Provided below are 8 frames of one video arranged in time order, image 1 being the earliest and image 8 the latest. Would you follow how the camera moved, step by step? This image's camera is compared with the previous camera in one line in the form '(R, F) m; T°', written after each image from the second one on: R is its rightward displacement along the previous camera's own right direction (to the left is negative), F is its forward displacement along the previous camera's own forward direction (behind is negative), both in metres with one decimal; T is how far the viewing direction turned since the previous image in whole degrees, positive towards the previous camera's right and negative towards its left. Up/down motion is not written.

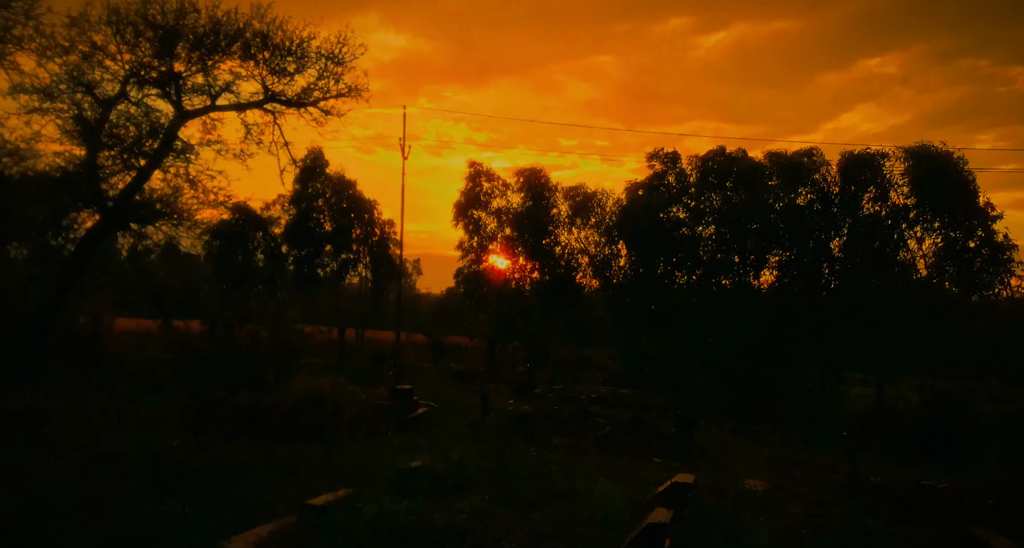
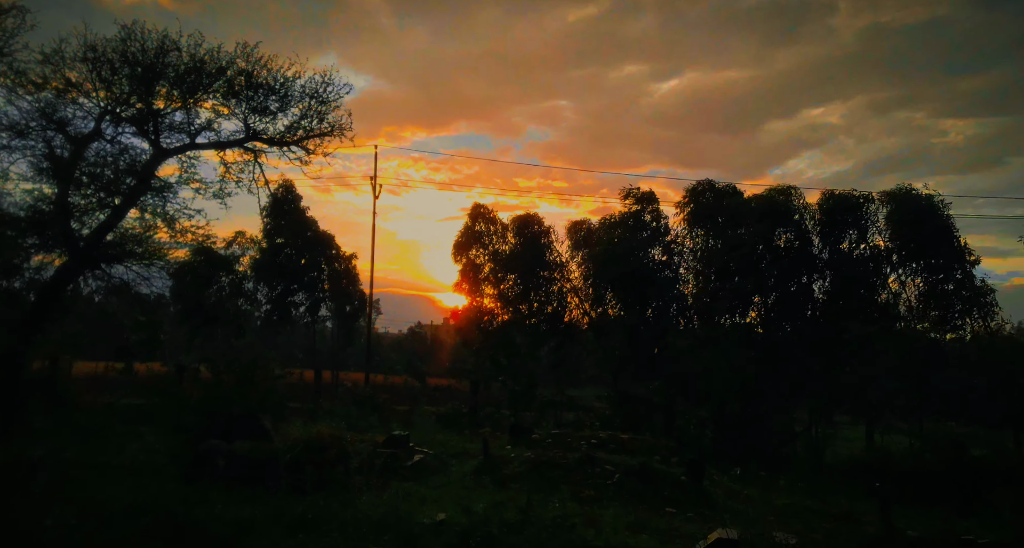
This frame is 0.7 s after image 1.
(-0.5, +0.3) m; +3°
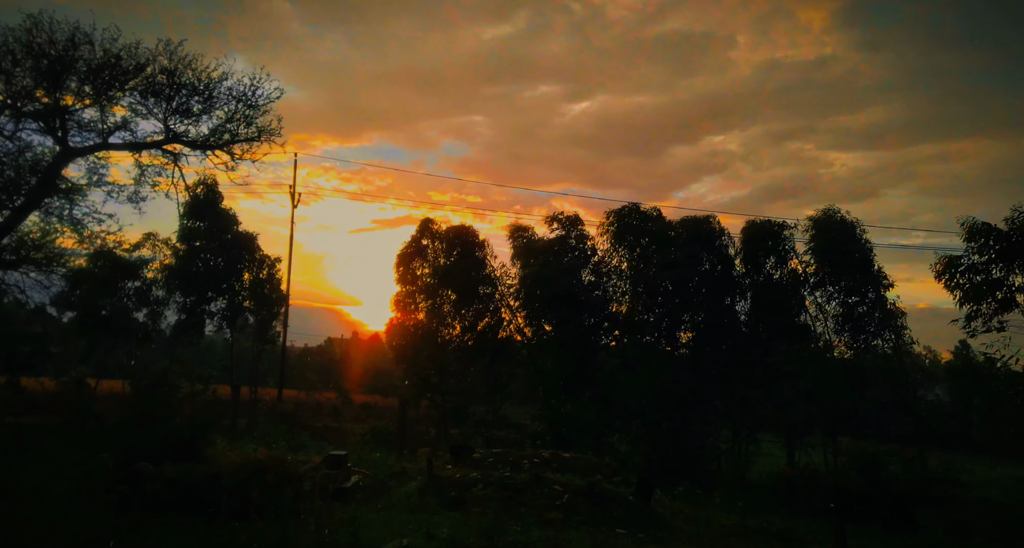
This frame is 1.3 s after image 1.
(-0.5, +0.2) m; +7°
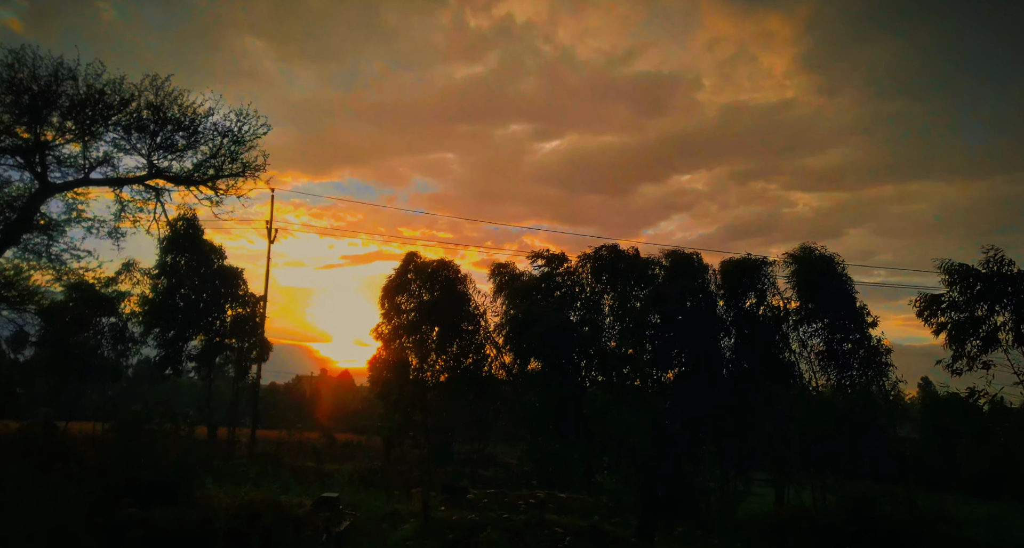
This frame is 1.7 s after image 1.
(-0.3, +0.1) m; +2°
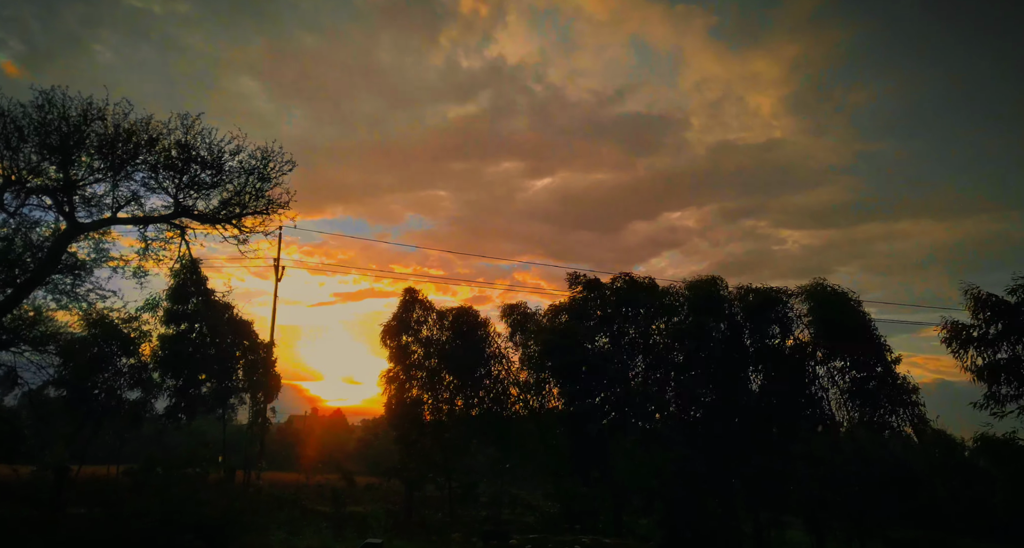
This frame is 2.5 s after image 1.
(-0.7, +0.2) m; 0°
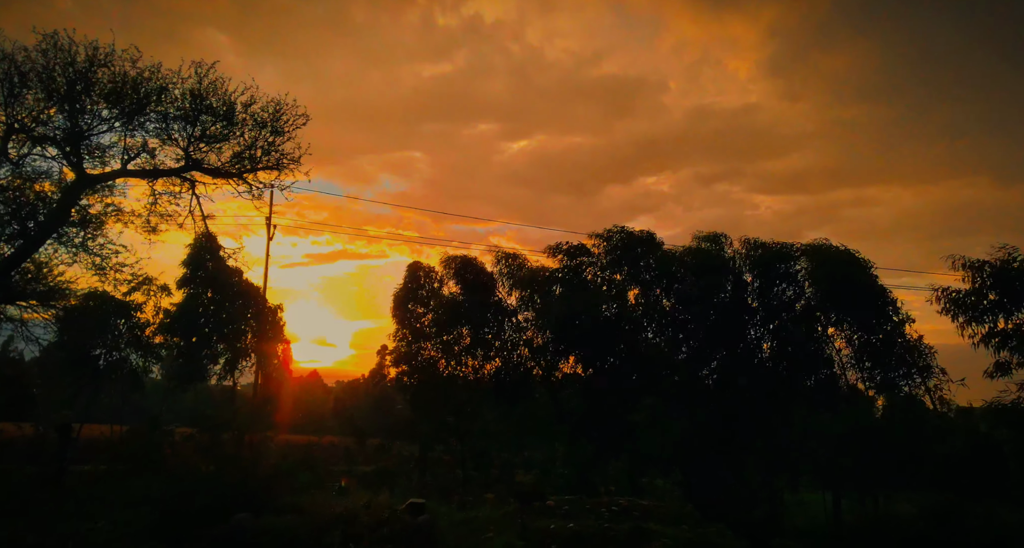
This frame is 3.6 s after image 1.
(-0.9, +0.3) m; +1°
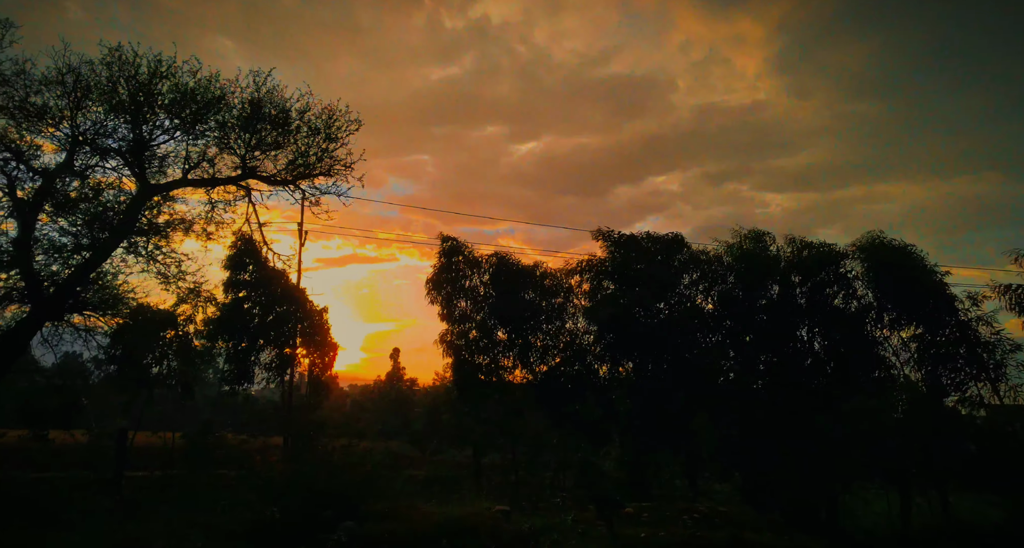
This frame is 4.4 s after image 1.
(-0.9, +0.1) m; -2°
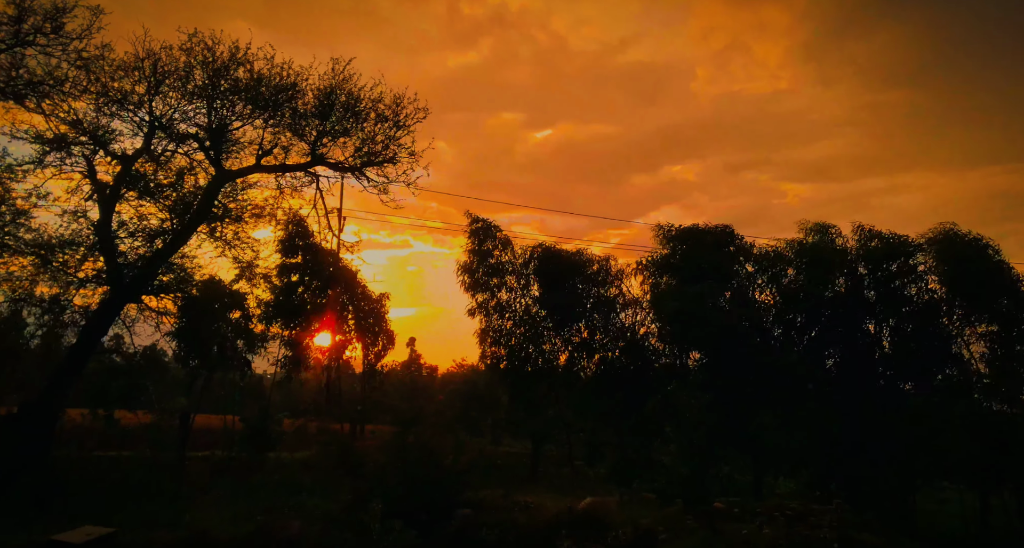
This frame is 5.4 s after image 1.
(-1.0, +0.1) m; -2°
